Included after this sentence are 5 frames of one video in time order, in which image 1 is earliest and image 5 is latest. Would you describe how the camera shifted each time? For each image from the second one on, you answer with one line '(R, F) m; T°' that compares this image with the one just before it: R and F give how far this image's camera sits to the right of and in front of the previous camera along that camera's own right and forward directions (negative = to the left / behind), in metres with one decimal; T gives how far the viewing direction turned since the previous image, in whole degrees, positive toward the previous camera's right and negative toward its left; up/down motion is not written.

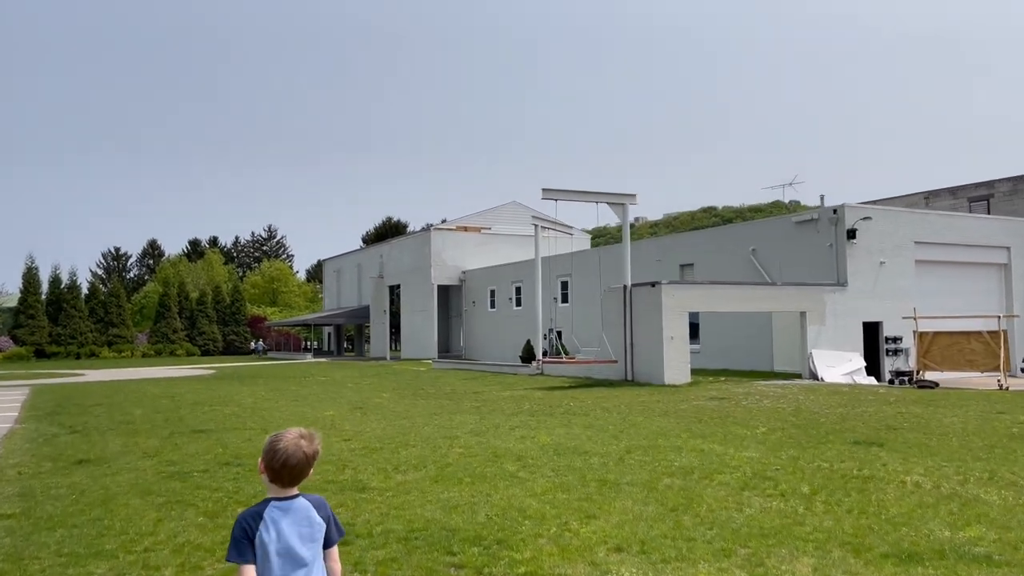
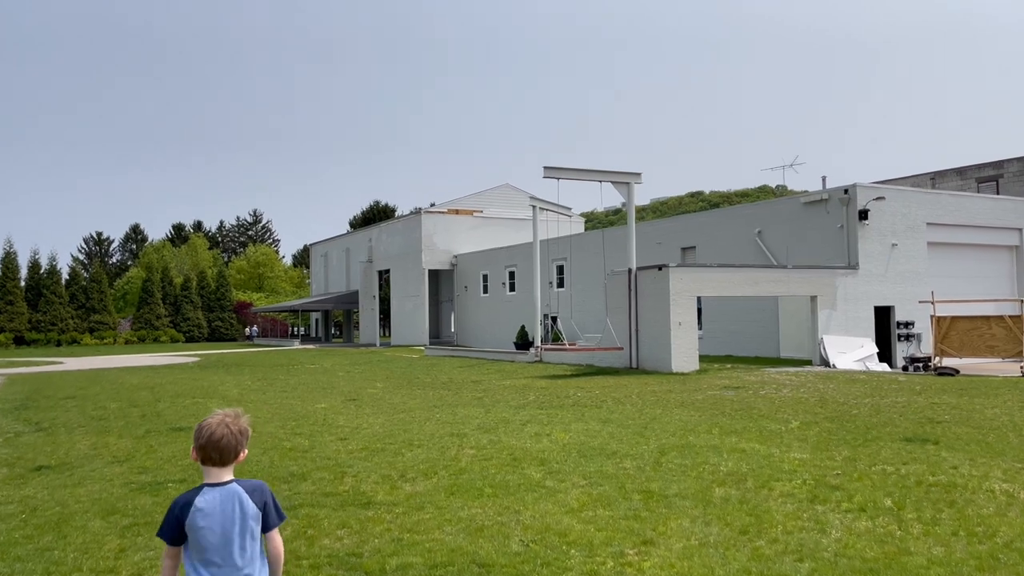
(-0.3, +1.1) m; +1°
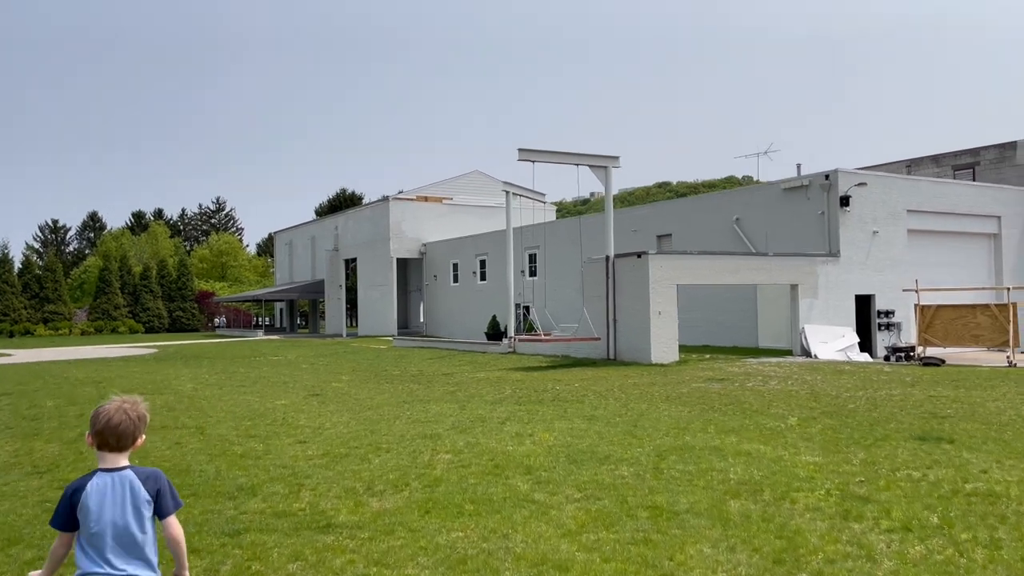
(-0.1, +0.9) m; +2°
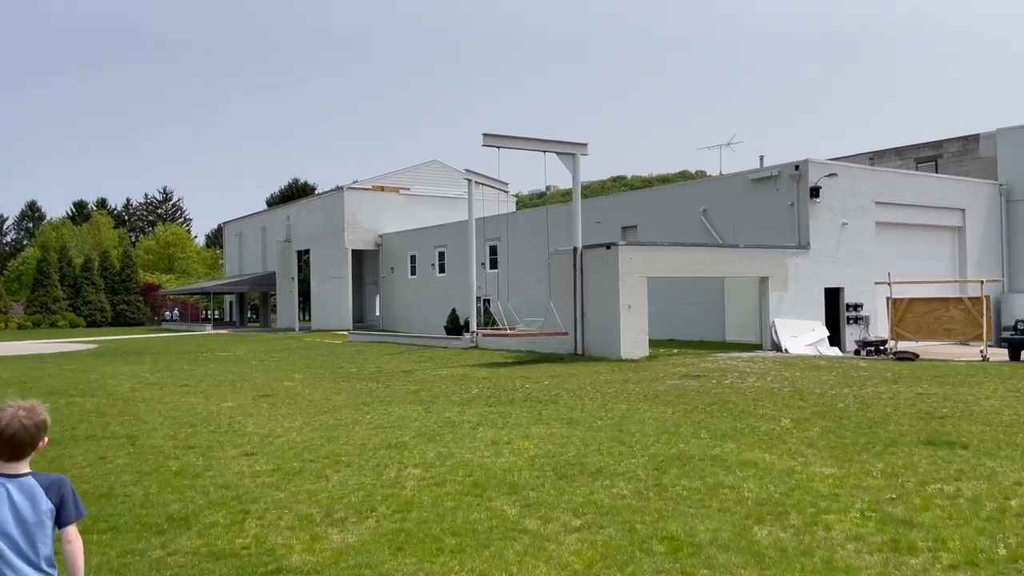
(-0.2, +0.9) m; +3°
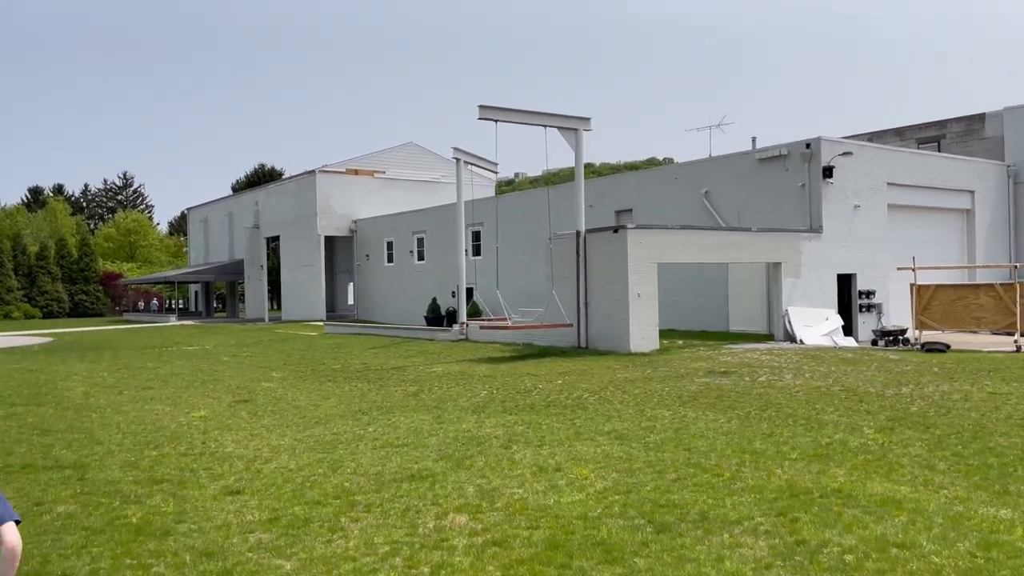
(-0.7, +1.7) m; +2°
